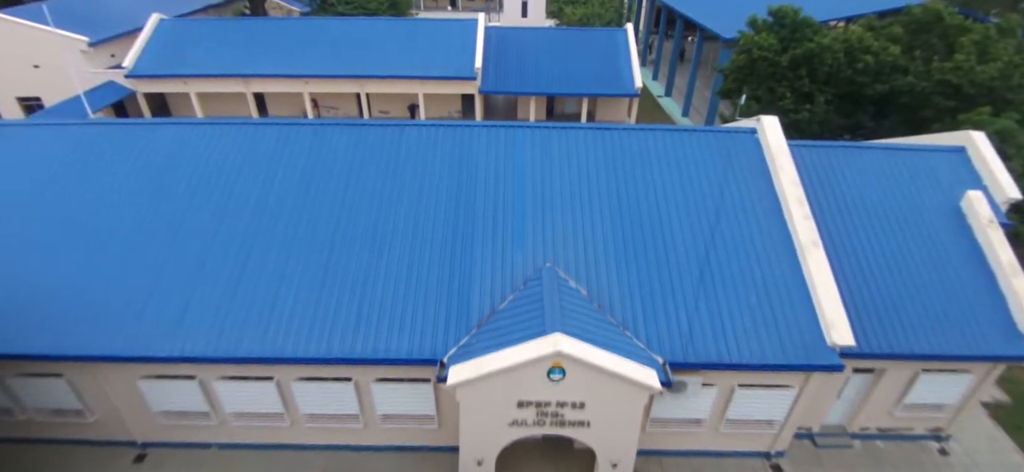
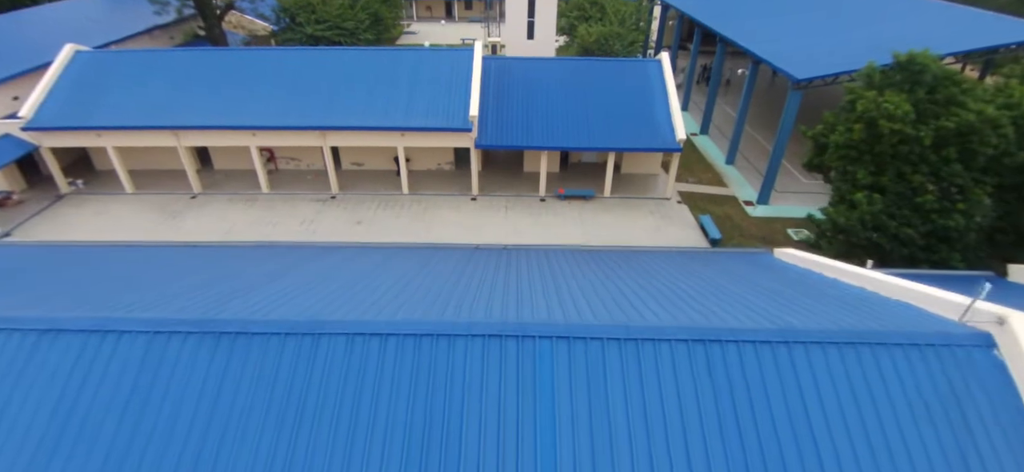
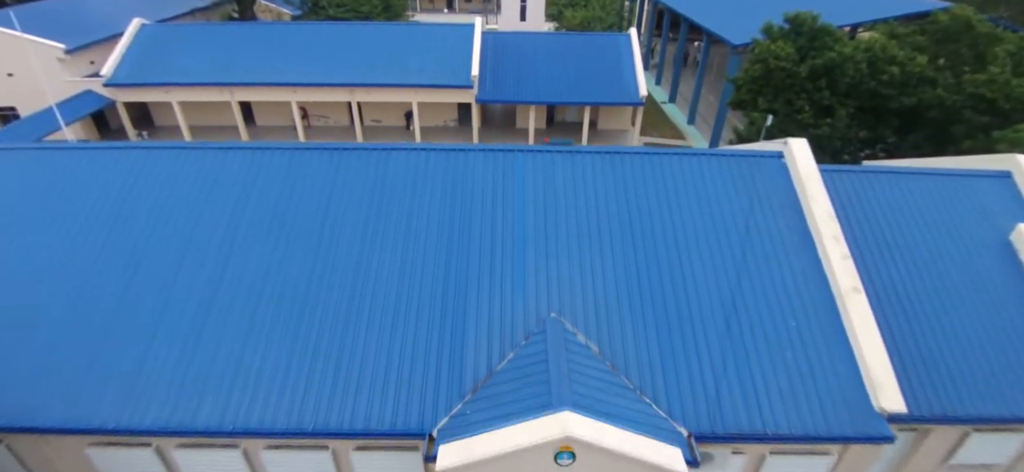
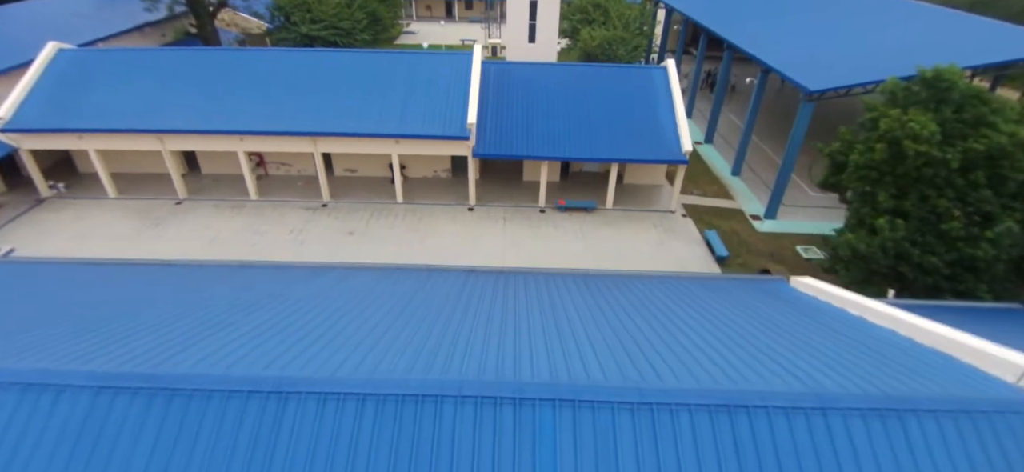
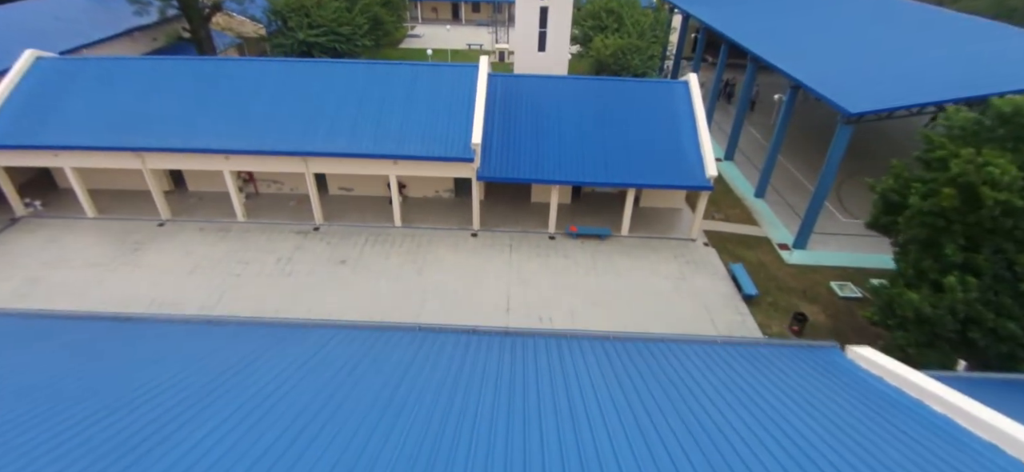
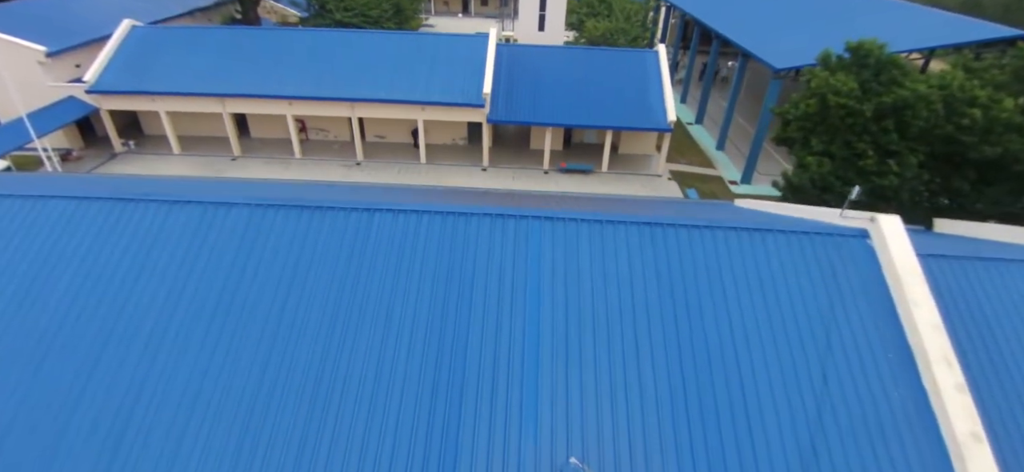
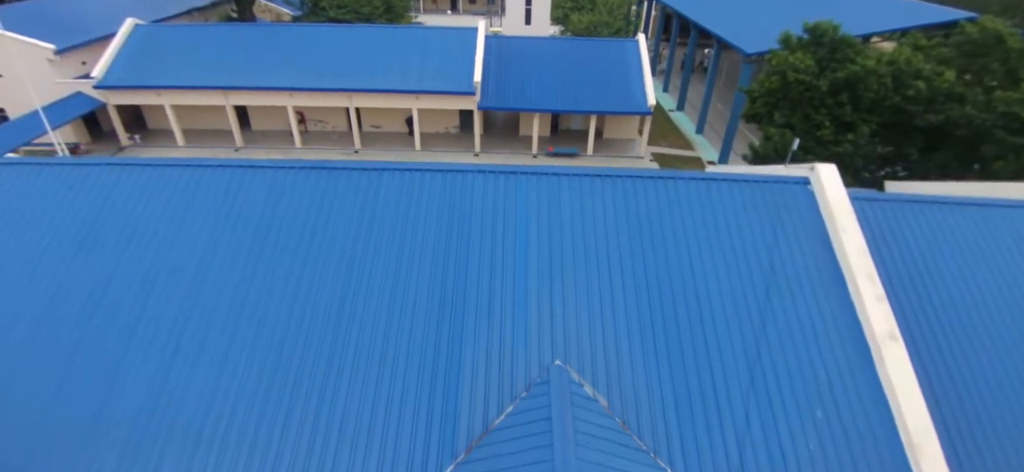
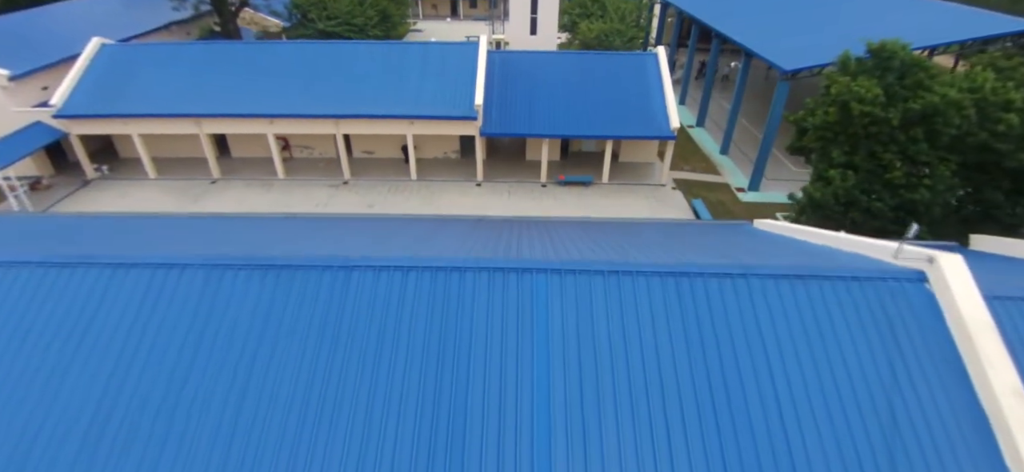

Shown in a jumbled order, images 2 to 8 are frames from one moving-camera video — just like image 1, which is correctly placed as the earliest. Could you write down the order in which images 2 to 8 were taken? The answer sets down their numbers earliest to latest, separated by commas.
3, 7, 6, 8, 2, 4, 5
